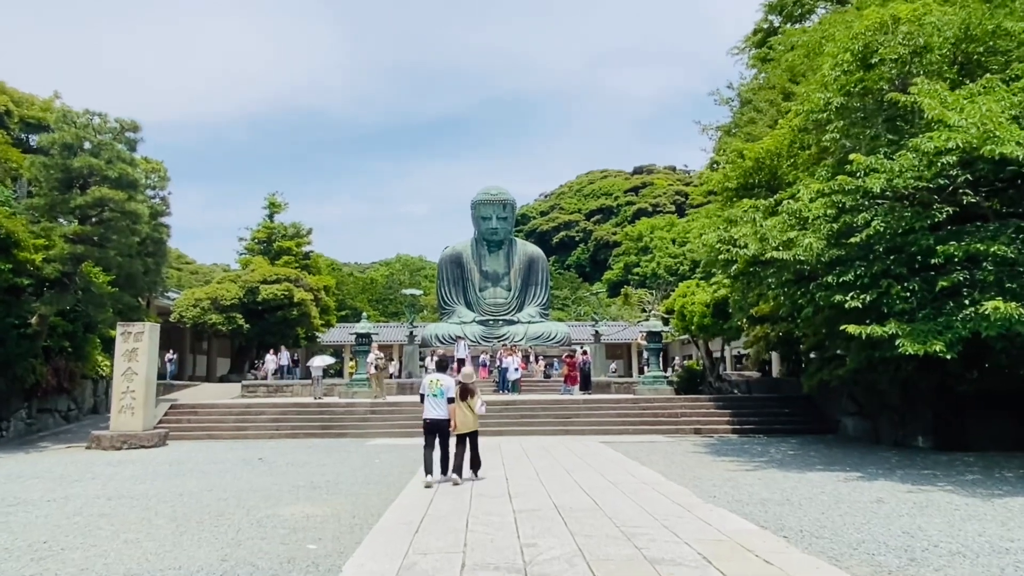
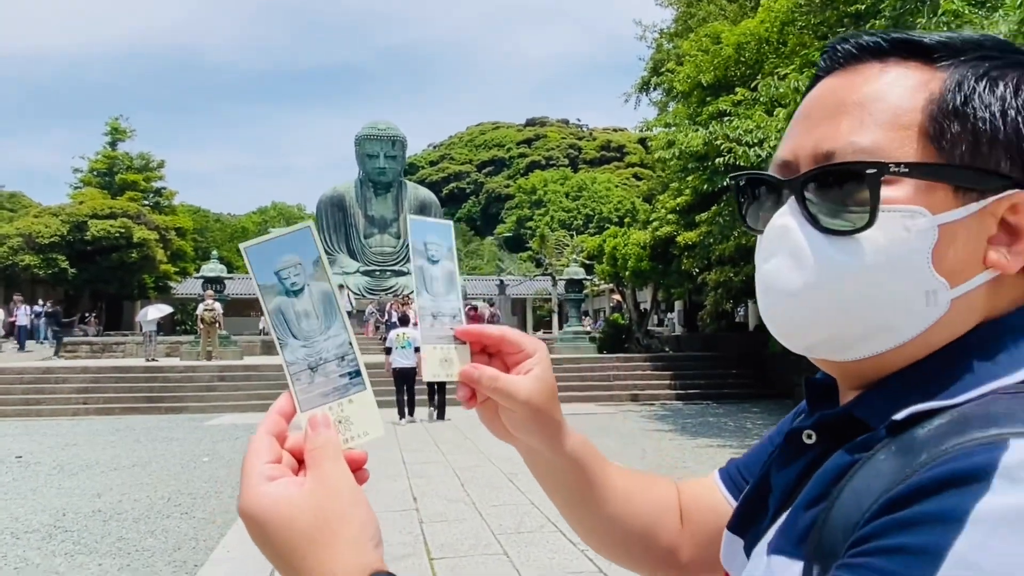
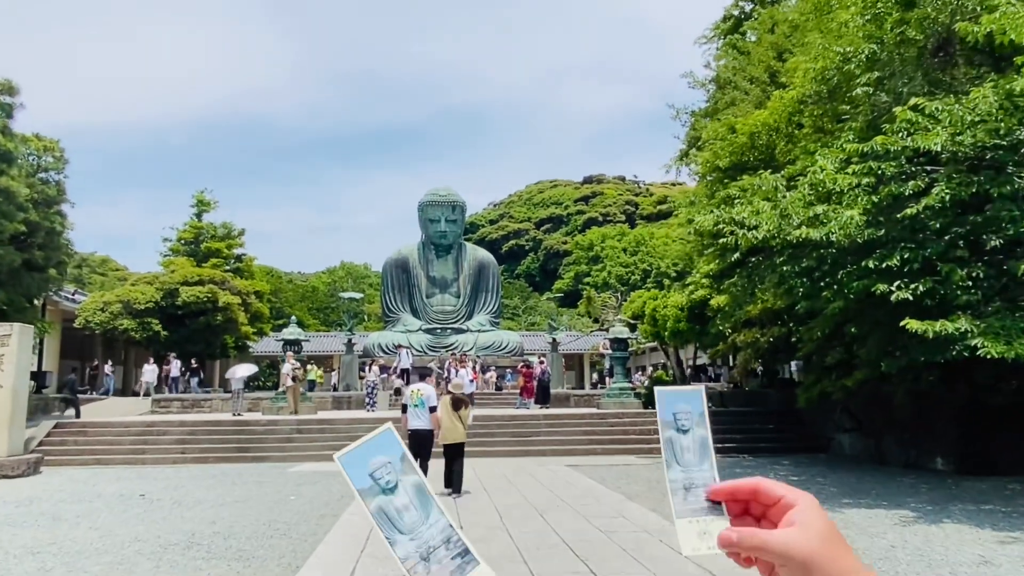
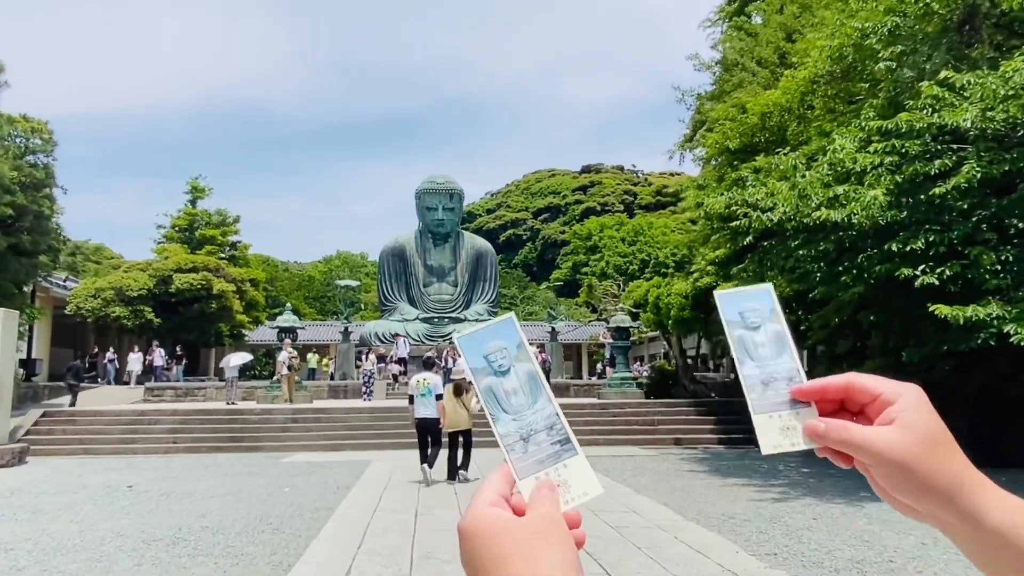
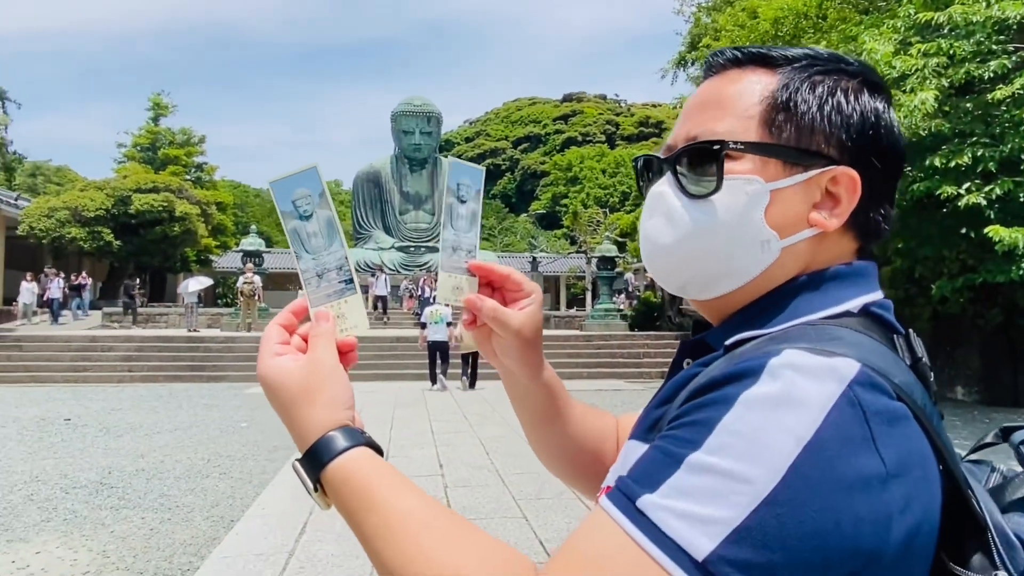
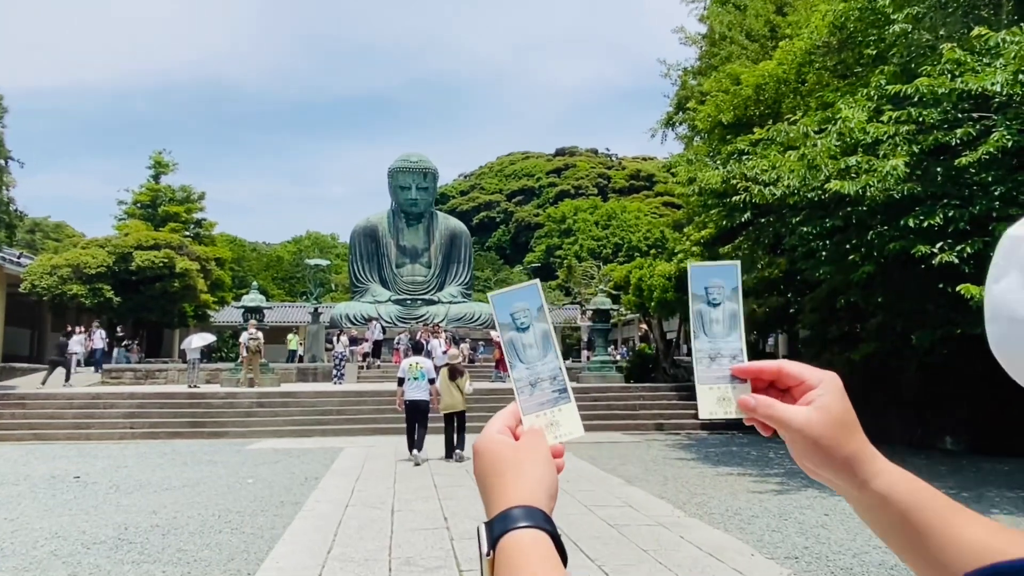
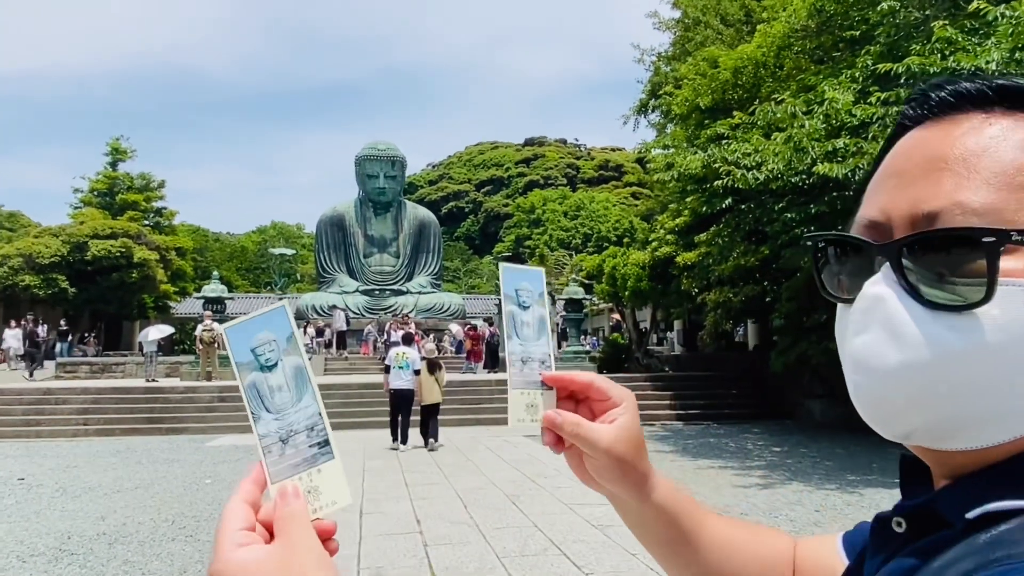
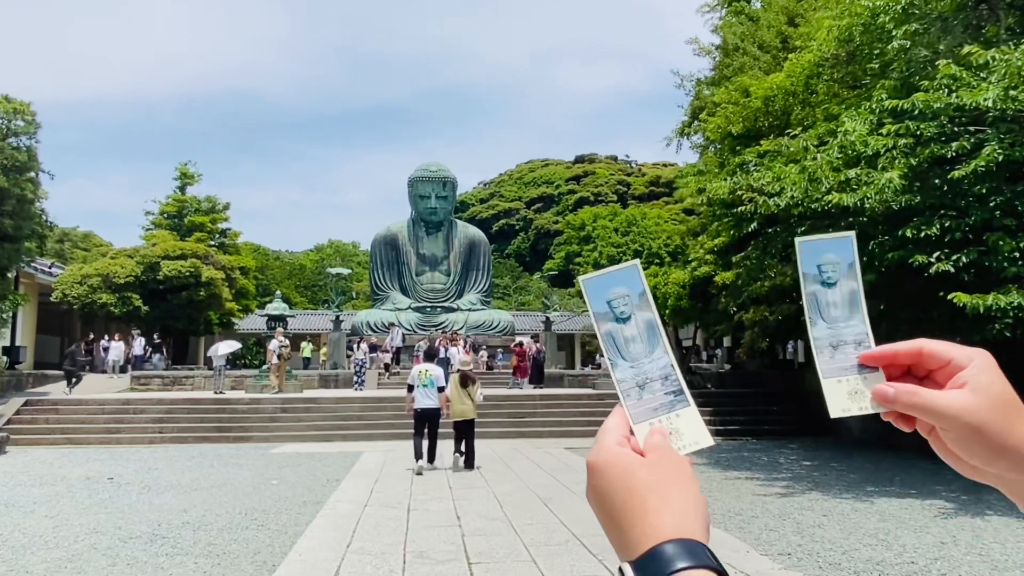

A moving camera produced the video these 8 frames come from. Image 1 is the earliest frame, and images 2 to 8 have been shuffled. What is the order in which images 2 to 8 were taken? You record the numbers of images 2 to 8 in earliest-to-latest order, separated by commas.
3, 4, 8, 6, 7, 2, 5
